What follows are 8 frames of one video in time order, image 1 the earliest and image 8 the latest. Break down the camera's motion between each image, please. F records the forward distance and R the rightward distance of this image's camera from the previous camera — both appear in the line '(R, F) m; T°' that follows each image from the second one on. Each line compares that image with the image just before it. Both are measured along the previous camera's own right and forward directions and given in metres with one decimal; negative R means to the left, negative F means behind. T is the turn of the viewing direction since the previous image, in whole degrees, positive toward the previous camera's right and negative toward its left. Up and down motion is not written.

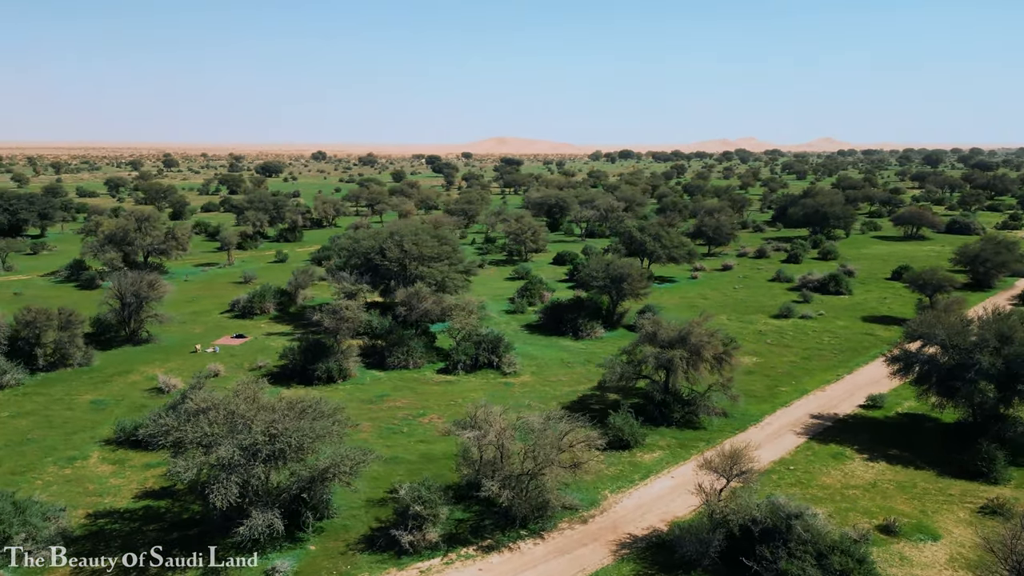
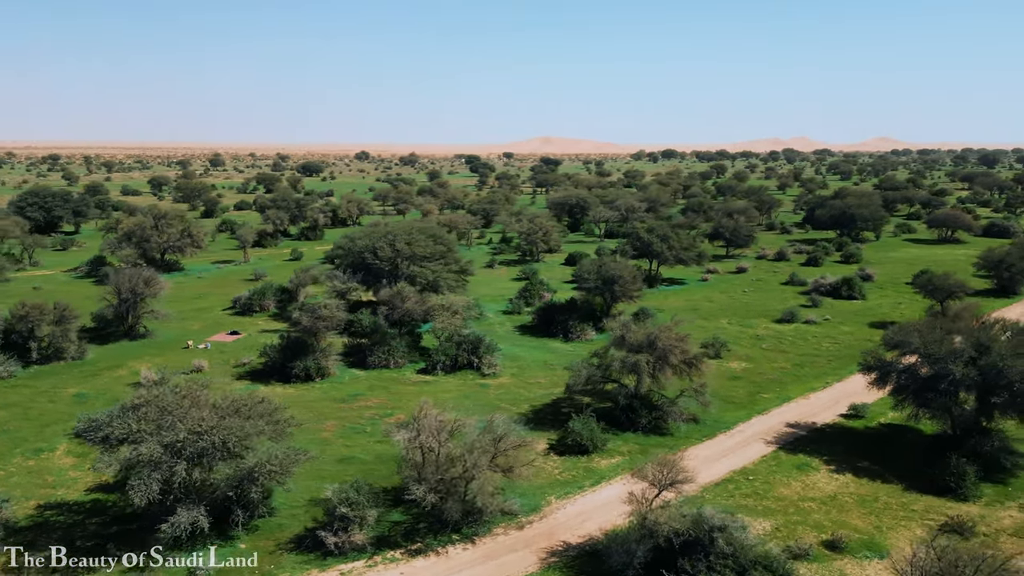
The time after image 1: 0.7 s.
(+3.5, +0.4) m; -3°
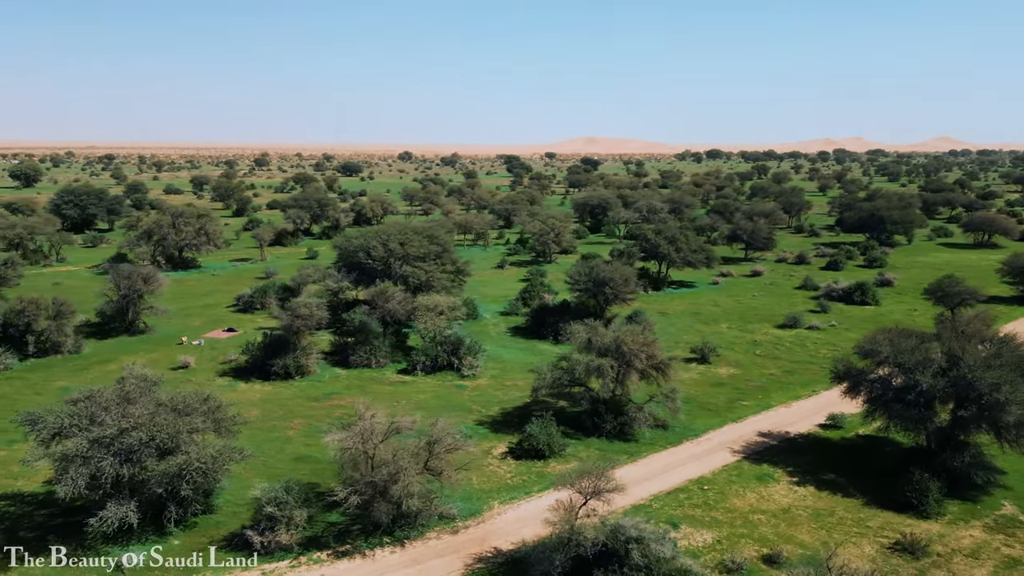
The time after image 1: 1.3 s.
(+3.5, +0.4) m; -3°
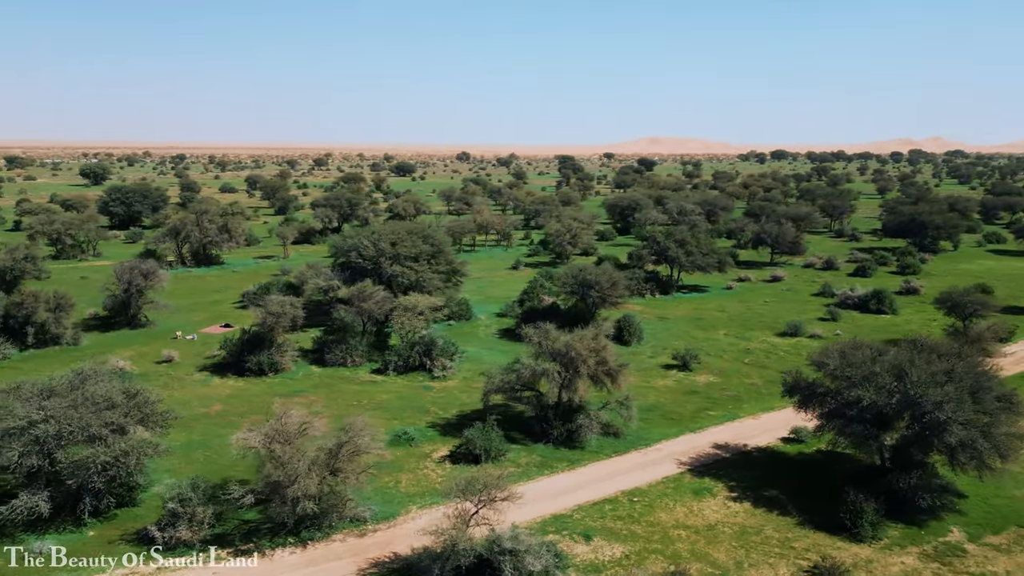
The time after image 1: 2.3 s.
(+4.8, +0.6) m; -5°
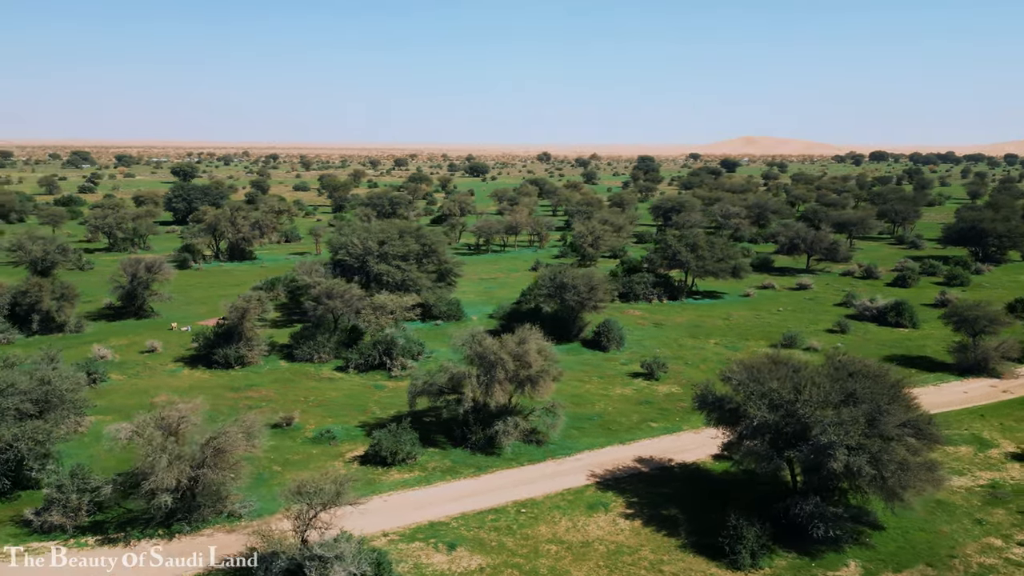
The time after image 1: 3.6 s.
(+6.9, +1.0) m; -7°
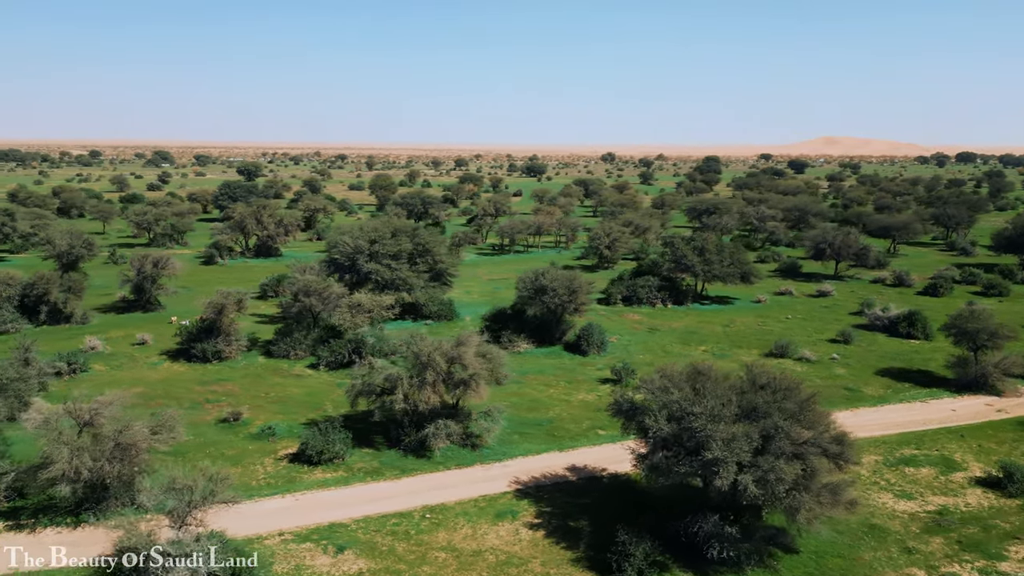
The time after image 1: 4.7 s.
(+5.4, +0.8) m; -5°
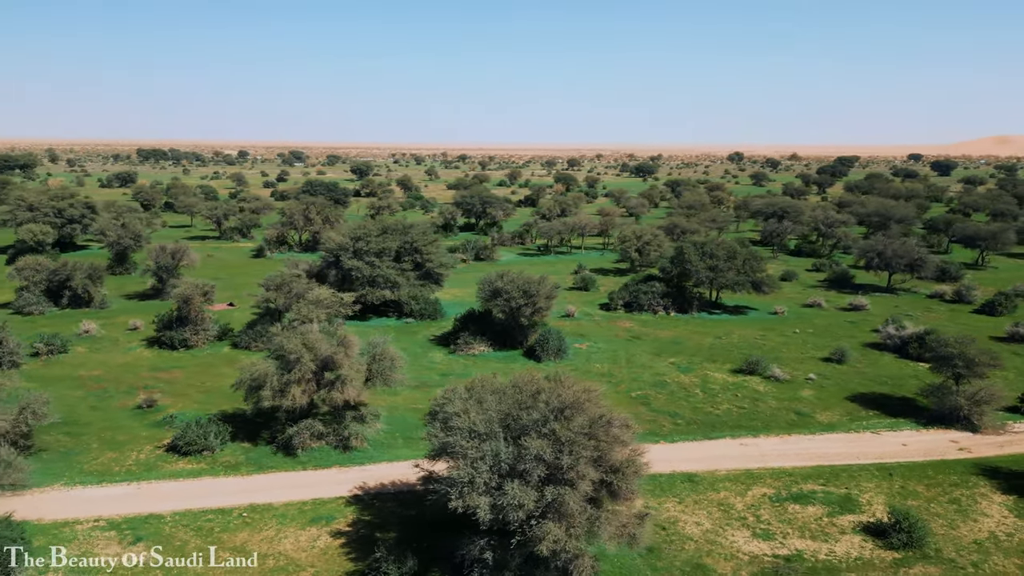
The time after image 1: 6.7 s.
(+10.2, +1.9) m; -10°
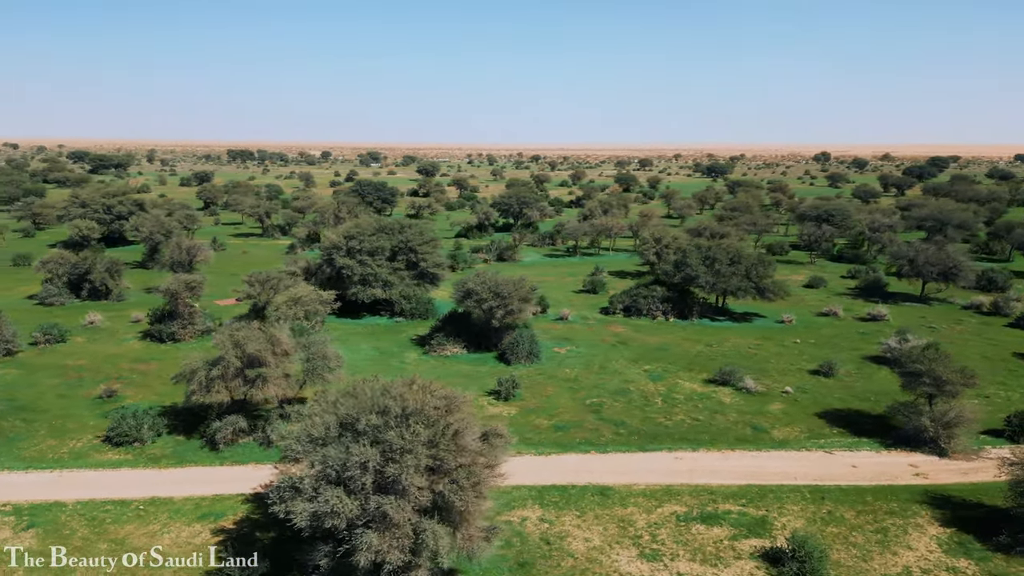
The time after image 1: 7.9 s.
(+6.3, +1.0) m; -6°
